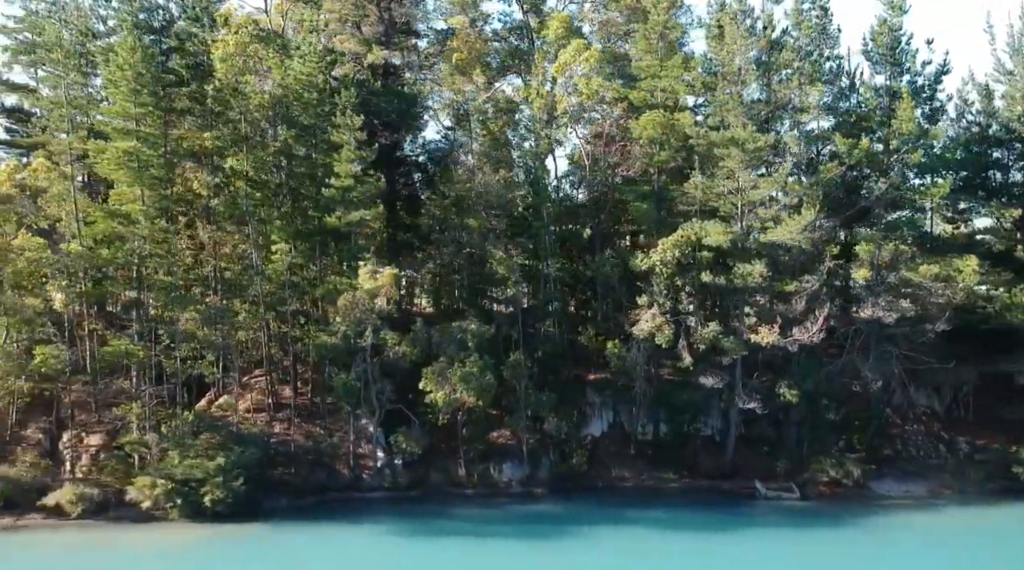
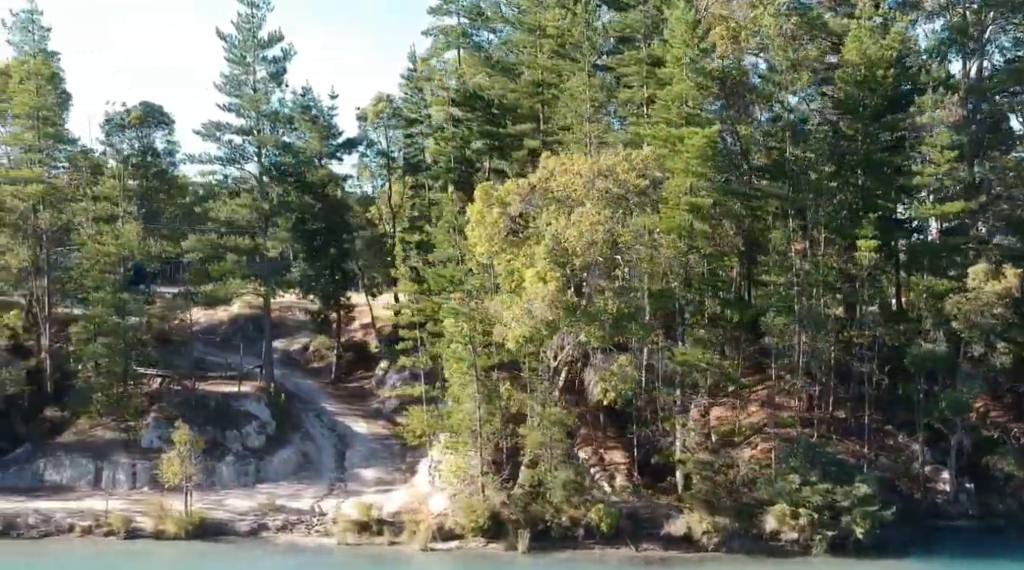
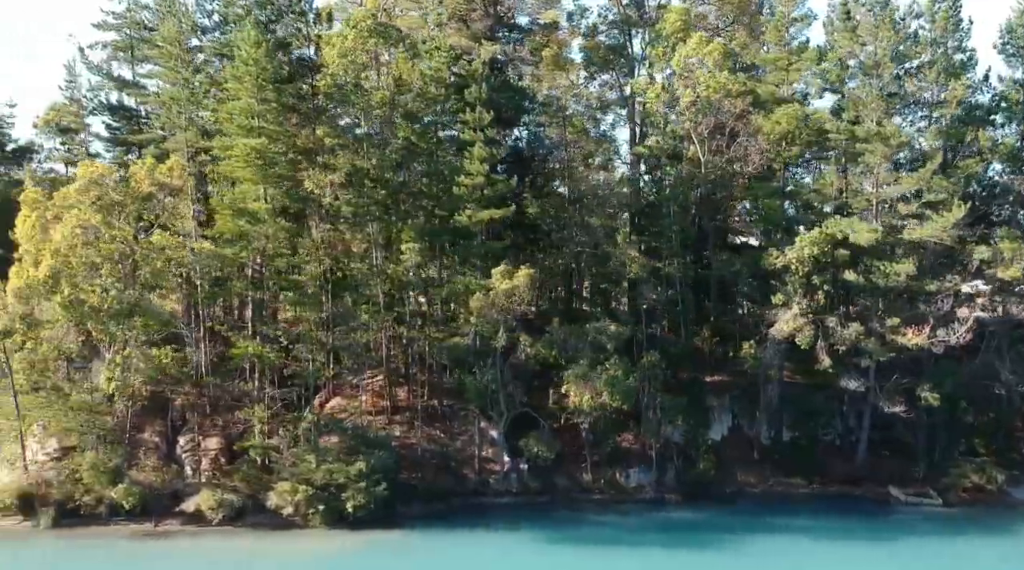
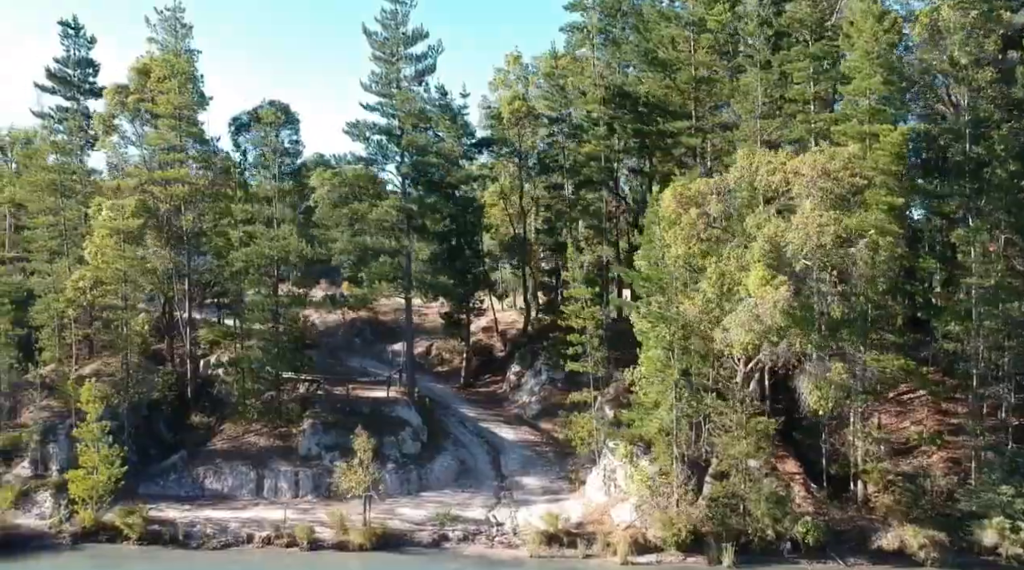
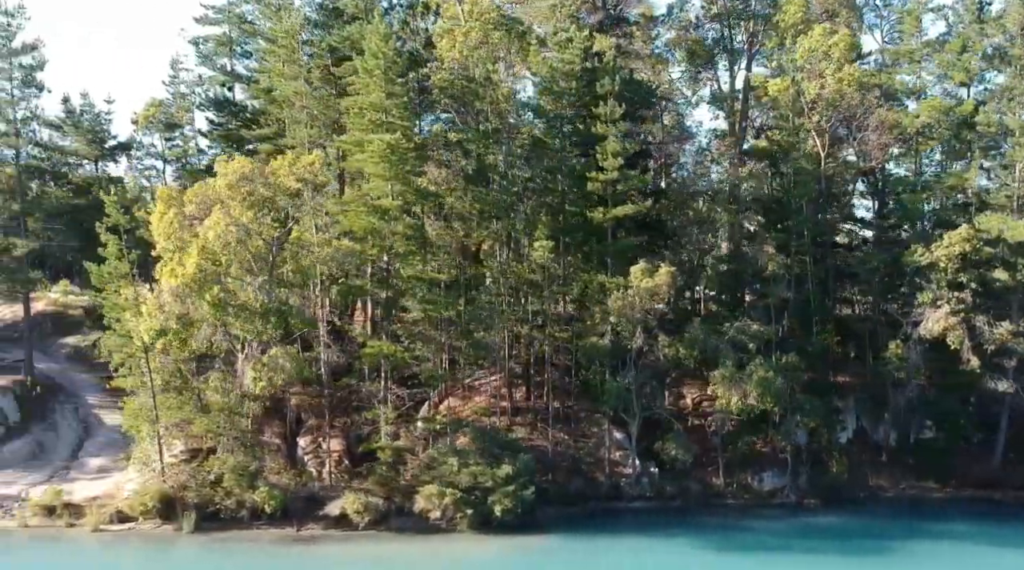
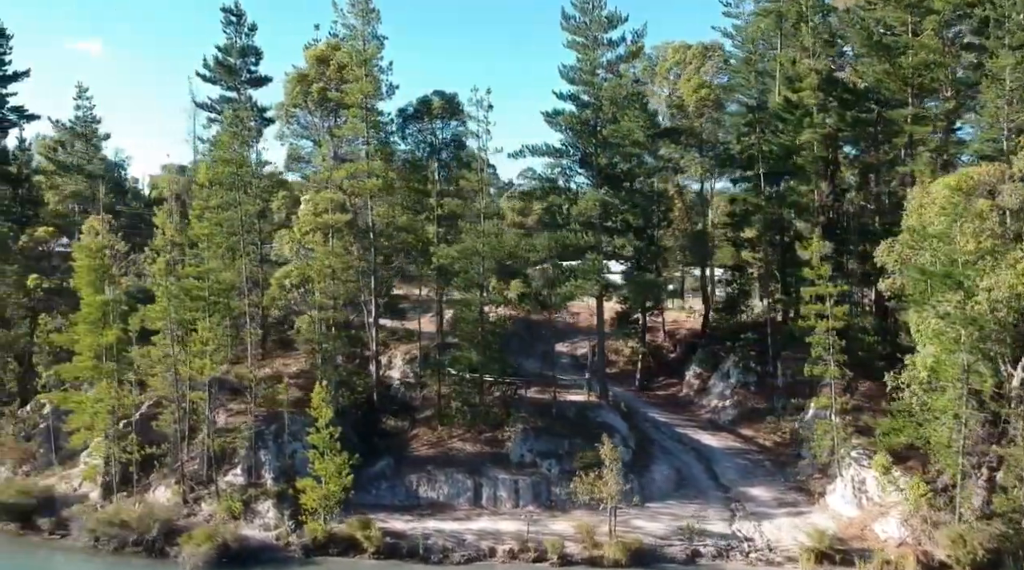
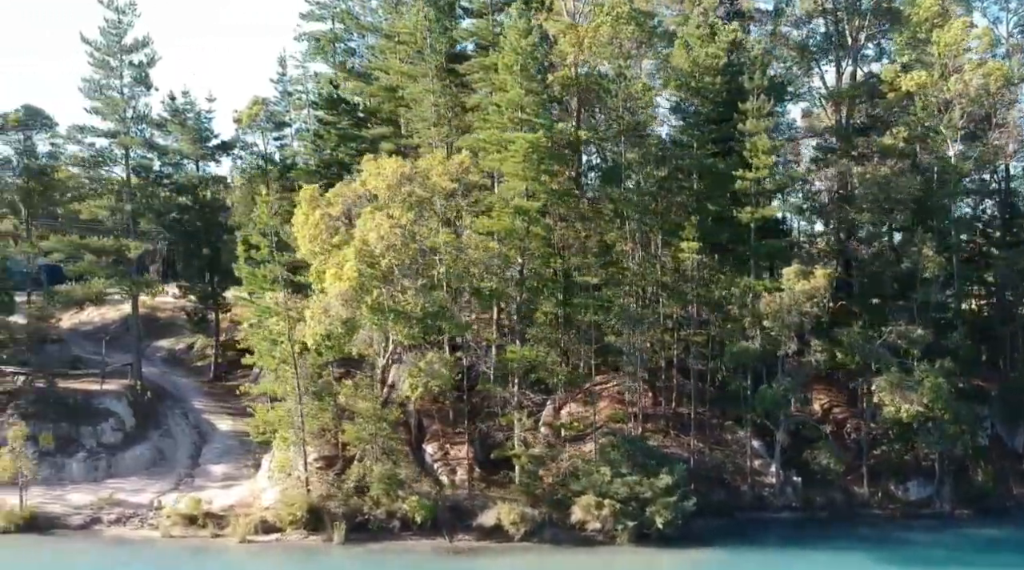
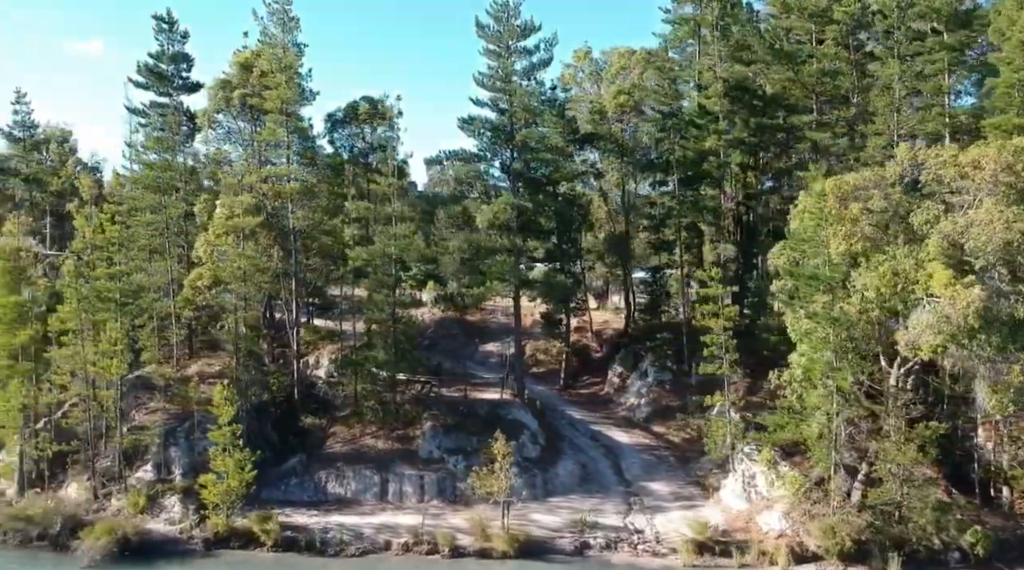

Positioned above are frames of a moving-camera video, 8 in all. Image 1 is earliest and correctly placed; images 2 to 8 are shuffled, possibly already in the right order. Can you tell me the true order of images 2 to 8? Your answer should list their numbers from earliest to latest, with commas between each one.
3, 5, 7, 2, 4, 8, 6
